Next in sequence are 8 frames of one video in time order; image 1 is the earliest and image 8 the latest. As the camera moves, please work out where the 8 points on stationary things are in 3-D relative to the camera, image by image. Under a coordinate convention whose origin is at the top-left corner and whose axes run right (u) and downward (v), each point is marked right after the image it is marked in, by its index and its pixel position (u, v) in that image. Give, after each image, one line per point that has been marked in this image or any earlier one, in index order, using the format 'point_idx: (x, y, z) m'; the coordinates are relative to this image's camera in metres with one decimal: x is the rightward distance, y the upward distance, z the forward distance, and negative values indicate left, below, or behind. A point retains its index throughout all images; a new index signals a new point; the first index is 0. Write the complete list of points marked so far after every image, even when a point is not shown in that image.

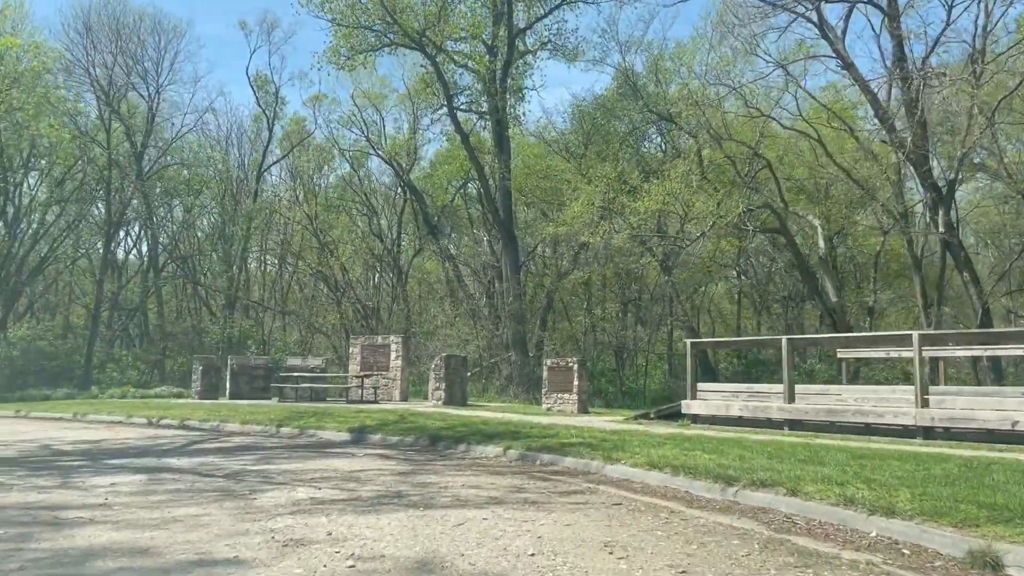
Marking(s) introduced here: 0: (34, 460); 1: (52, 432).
0: (-5.9, -2.1, +10.6) m
1: (-8.4, -2.6, +15.7) m
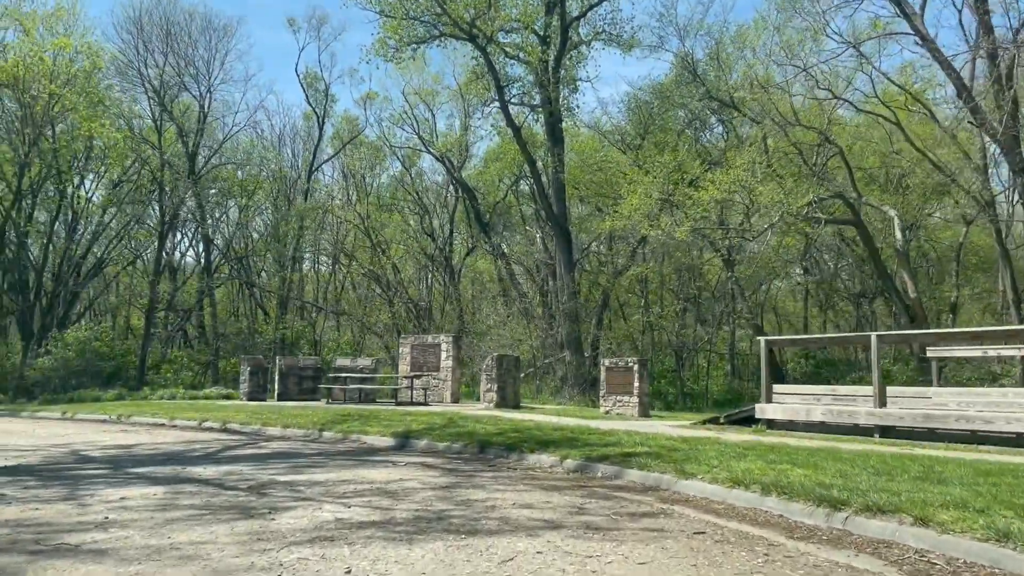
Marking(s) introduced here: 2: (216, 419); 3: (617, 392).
0: (-5.2, -2.0, +9.9) m
1: (-7.4, -2.6, +15.1) m
2: (-6.1, -2.7, +17.6) m
3: (+2.4, -2.3, +19.3) m
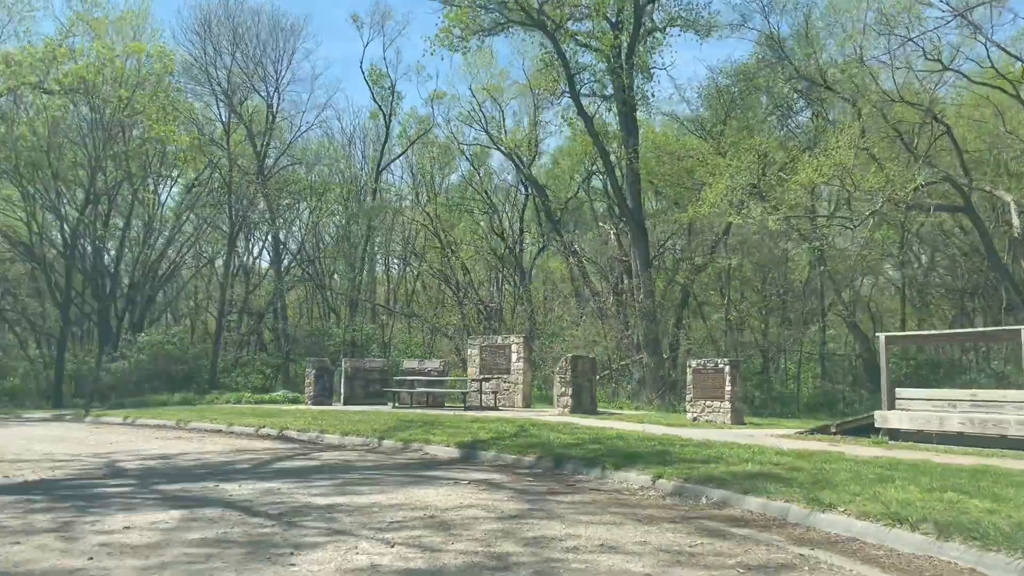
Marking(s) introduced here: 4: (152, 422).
0: (-4.4, -2.0, +8.8) m
1: (-6.2, -2.5, +14.2) m
2: (-4.6, -2.6, +16.6) m
3: (+3.9, -2.2, +17.6) m
4: (-8.2, -3.1, +19.8) m
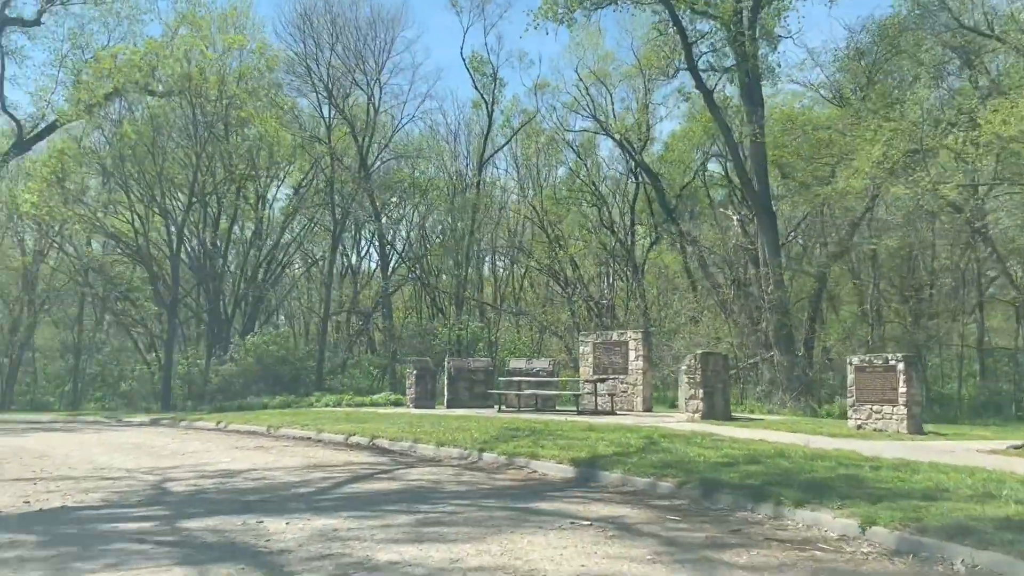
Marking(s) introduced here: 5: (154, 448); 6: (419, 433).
0: (-3.4, -1.8, +7.1) m
1: (-4.4, -2.4, +12.6) m
2: (-2.6, -2.5, +14.8) m
3: (+6.0, -1.9, +14.8) m
4: (-5.7, -3.0, +18.4) m
5: (-5.8, -2.6, +13.9) m
6: (-1.5, -2.3, +13.6) m
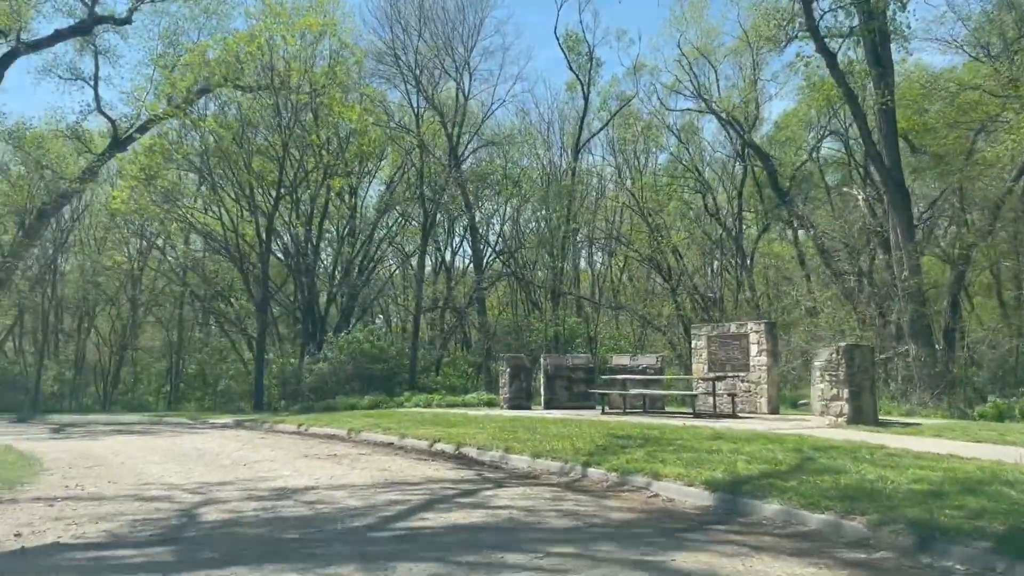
0: (-2.6, -1.7, +5.4) m
1: (-3.0, -2.2, +11.0) m
2: (-0.9, -2.2, +13.0) m
3: (+7.6, -1.6, +12.0) m
4: (-3.7, -2.8, +16.9) m
5: (-4.2, -2.4, +12.5) m
6: (0.0, -2.1, +11.7) m
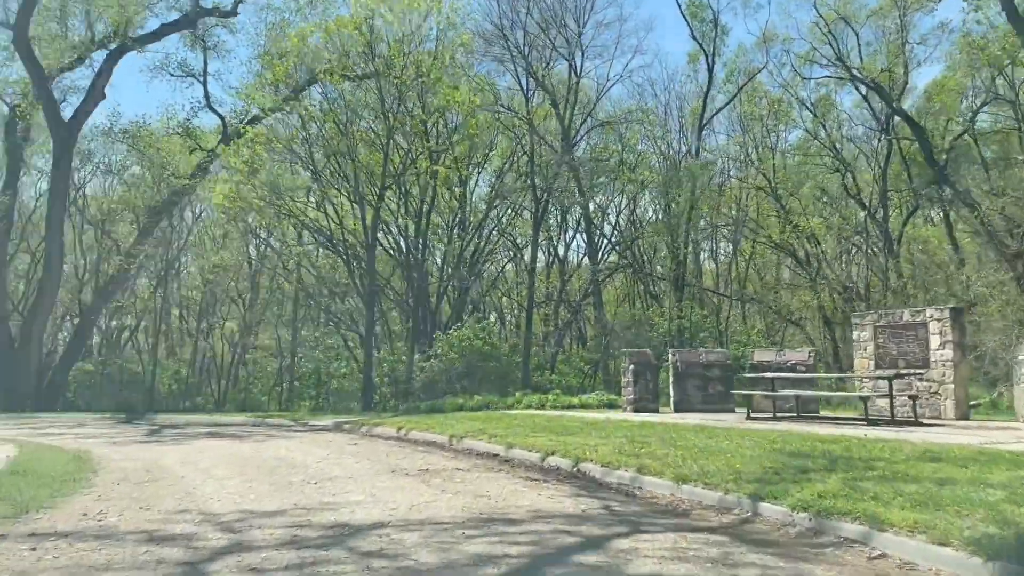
0: (-2.0, -1.4, +3.3) m
1: (-1.7, -2.0, +9.0) m
2: (+0.7, -2.0, +10.7) m
3: (+8.9, -1.2, +8.5) m
4: (-1.6, -2.6, +14.9) m
5: (-2.7, -2.2, +10.6) m
6: (+1.4, -1.8, +9.3) m
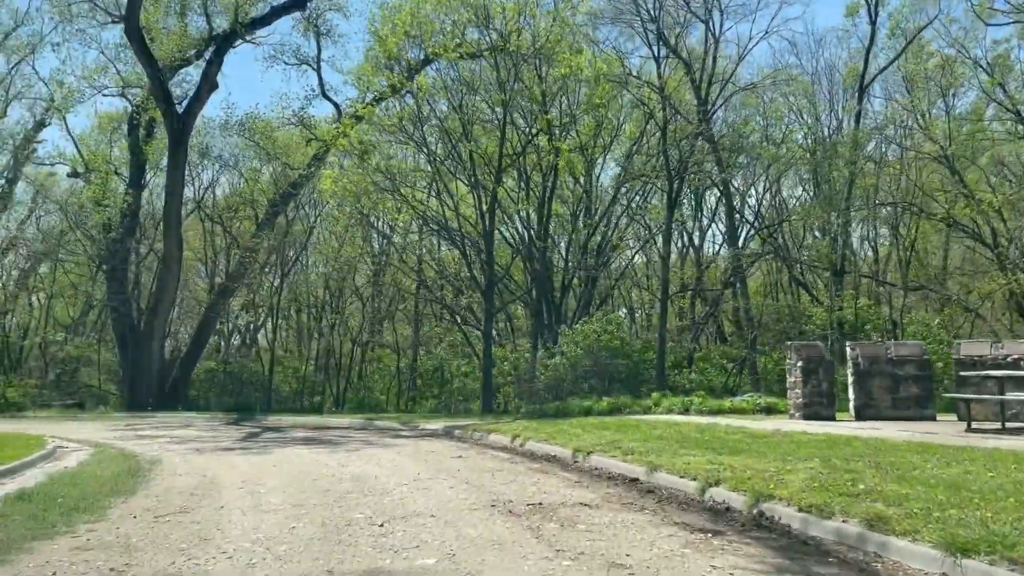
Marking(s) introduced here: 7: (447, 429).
0: (-1.8, -1.2, +0.8) m
1: (-0.6, -1.7, +6.3) m
2: (+2.0, -1.7, +7.7) m
3: (+9.8, -0.7, +4.3) m
4: (+0.4, -2.3, +12.2) m
5: (-1.4, -1.9, +8.1) m
6: (+2.5, -1.5, +6.2) m
7: (-1.3, -2.8, +17.2) m
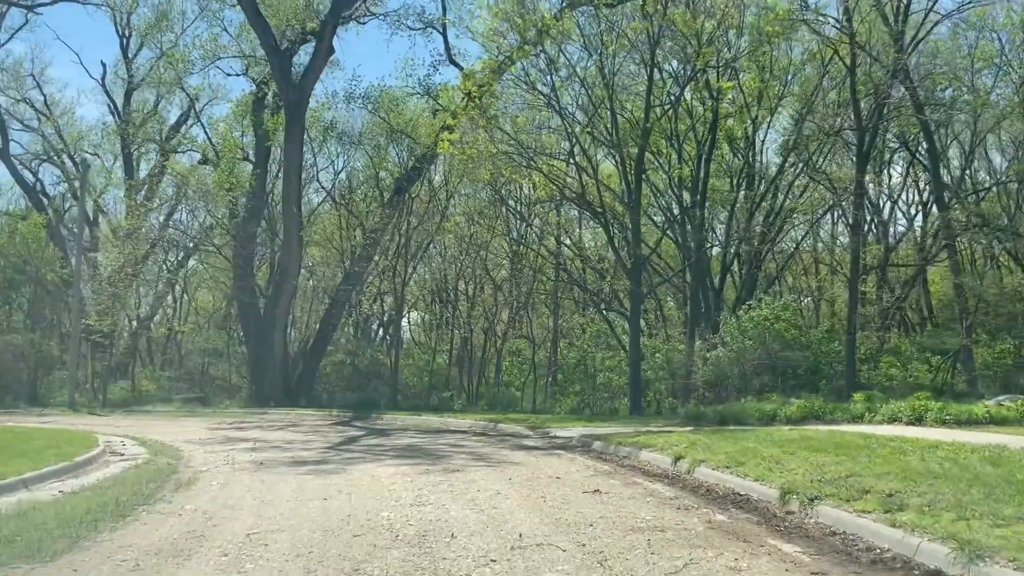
0: (-2.1, -0.8, -2.8) m
1: (0.0, -1.3, +2.4) m
2: (+2.7, -1.2, +3.3) m
3: (+9.9, -0.2, -1.3) m
4: (+1.9, -1.8, +8.0) m
5: (-0.5, -1.5, +4.3) m
6: (+3.0, -1.0, +1.7) m
7: (+1.1, -2.3, +13.3) m
